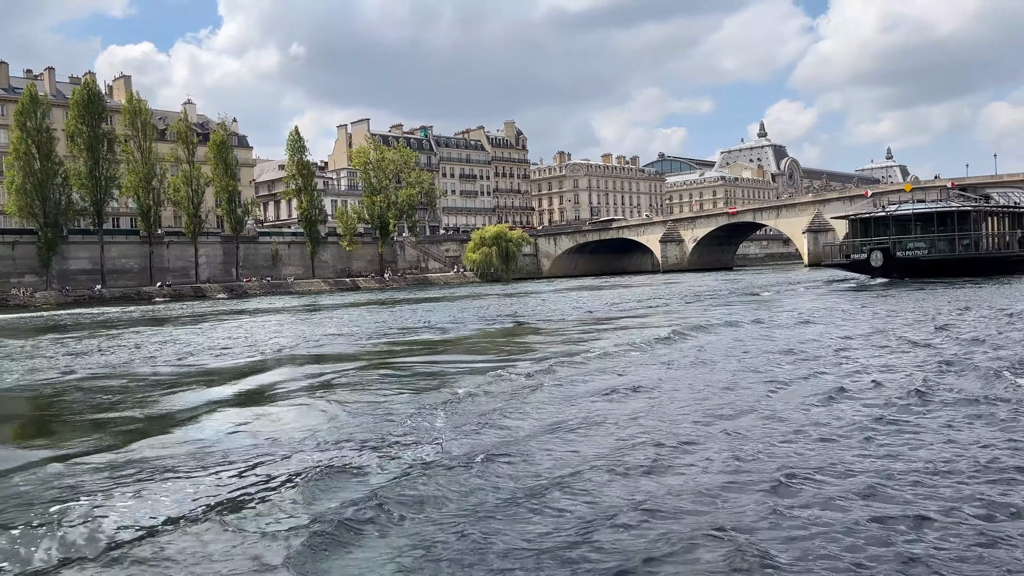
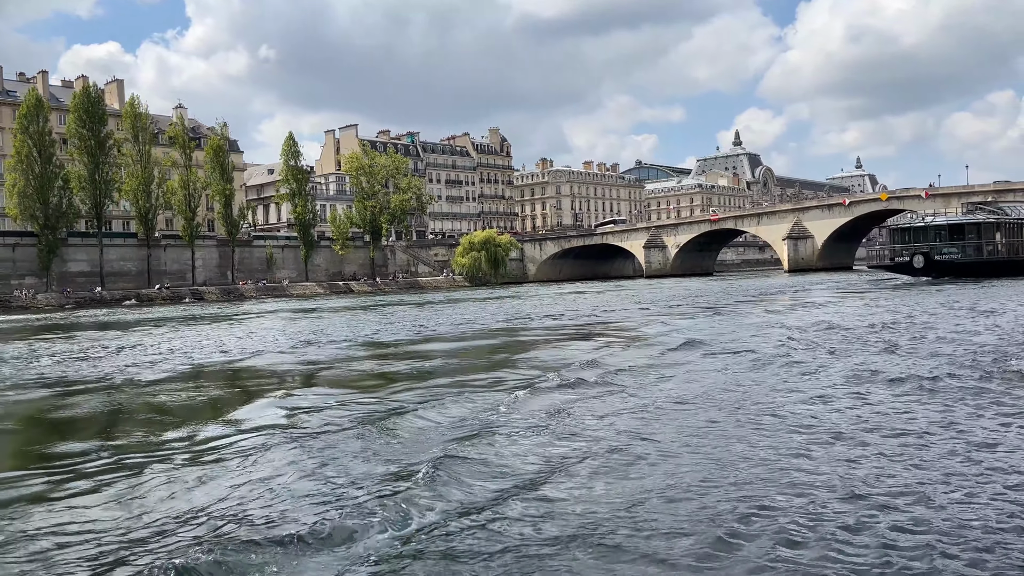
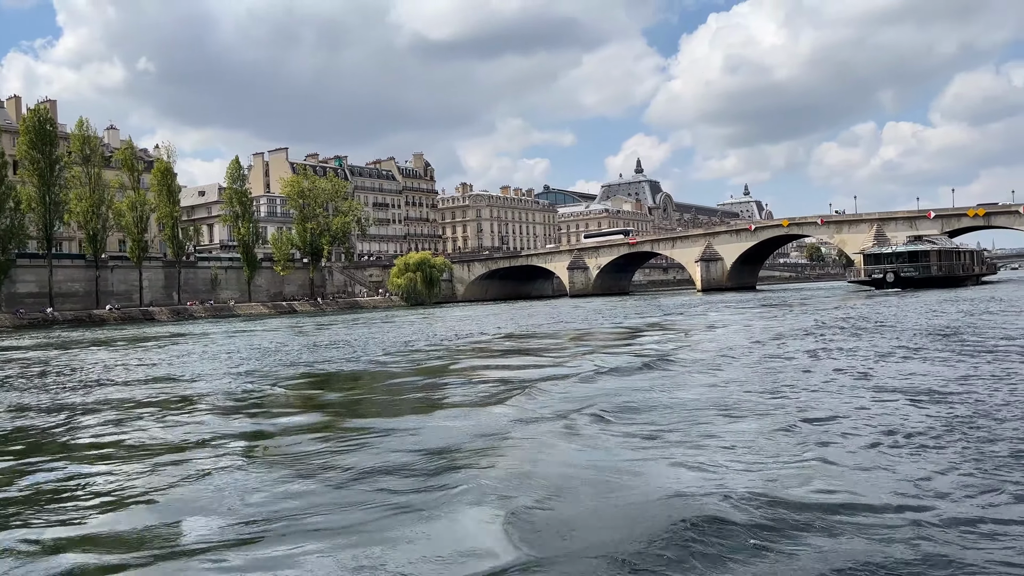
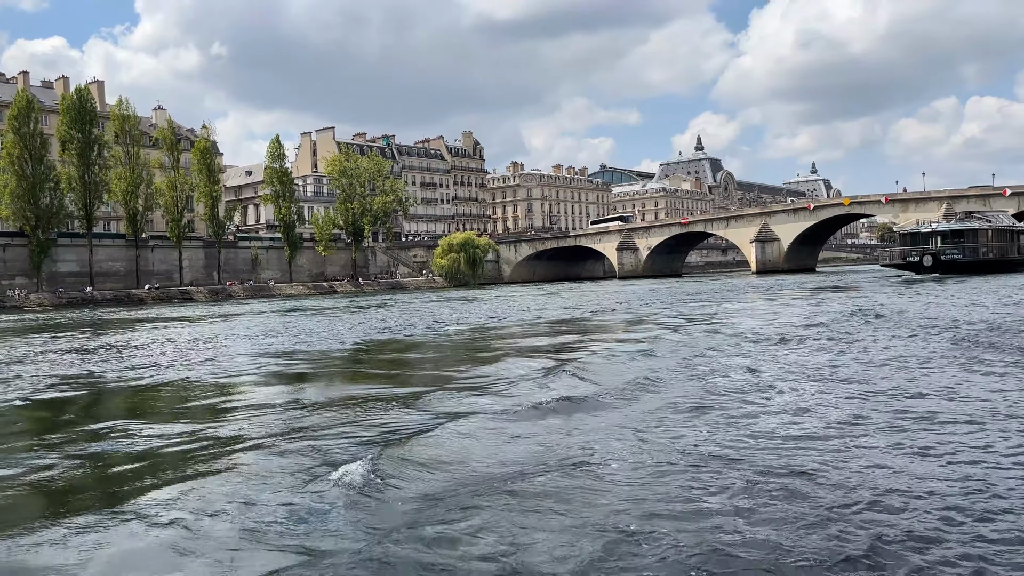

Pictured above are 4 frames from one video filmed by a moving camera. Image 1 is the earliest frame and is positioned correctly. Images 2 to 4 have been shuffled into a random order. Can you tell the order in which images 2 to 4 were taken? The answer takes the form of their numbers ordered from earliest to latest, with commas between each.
2, 4, 3
